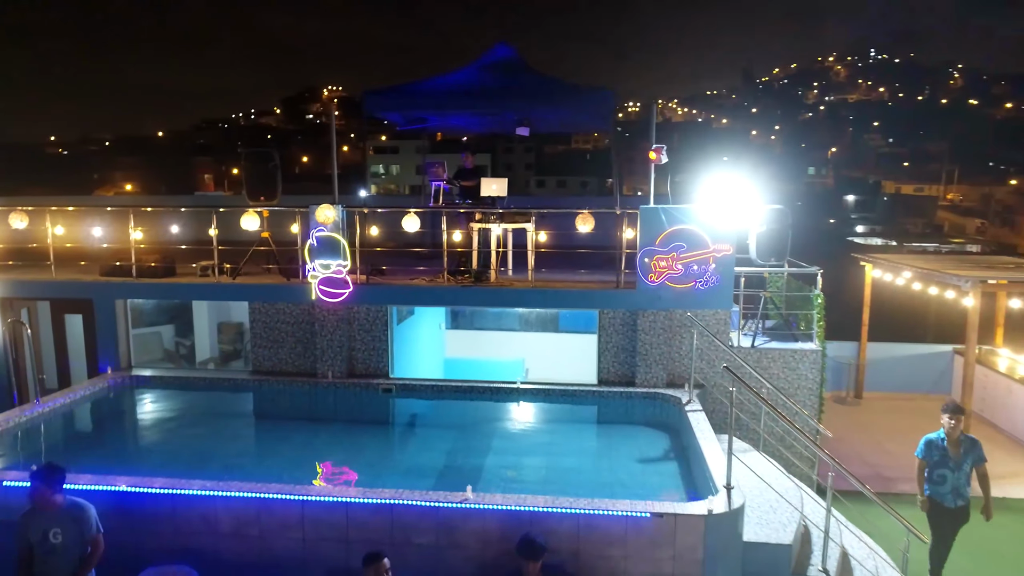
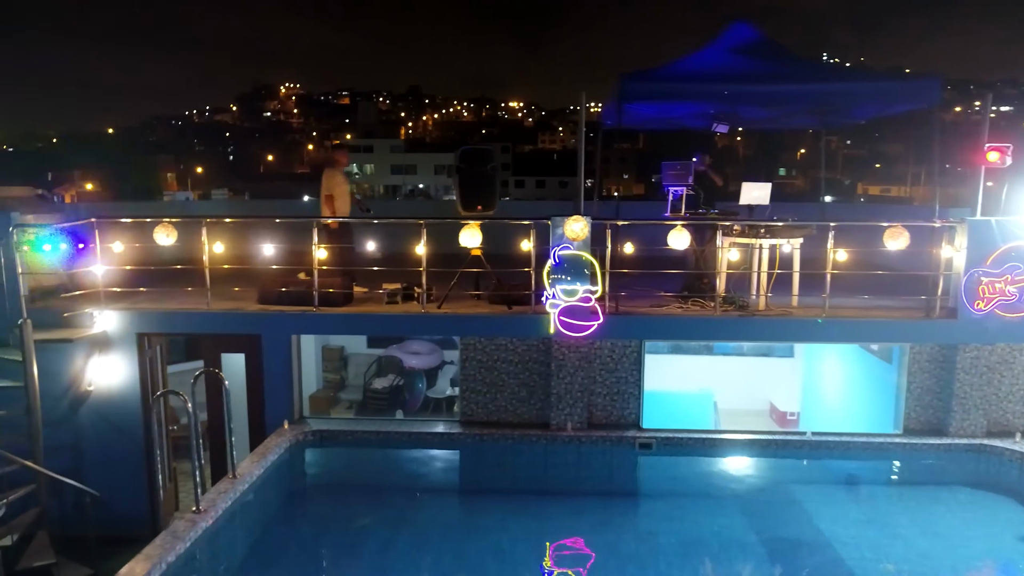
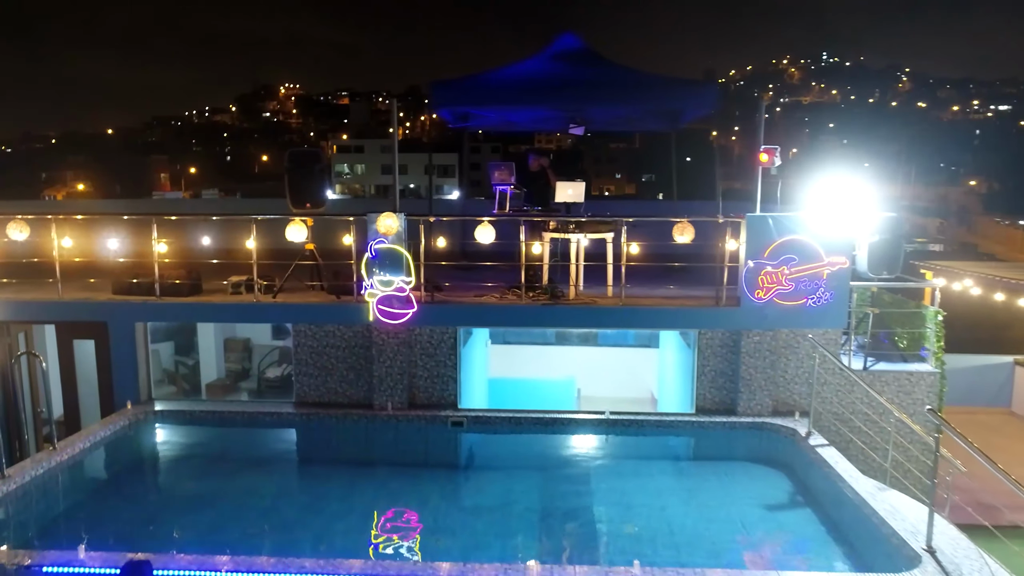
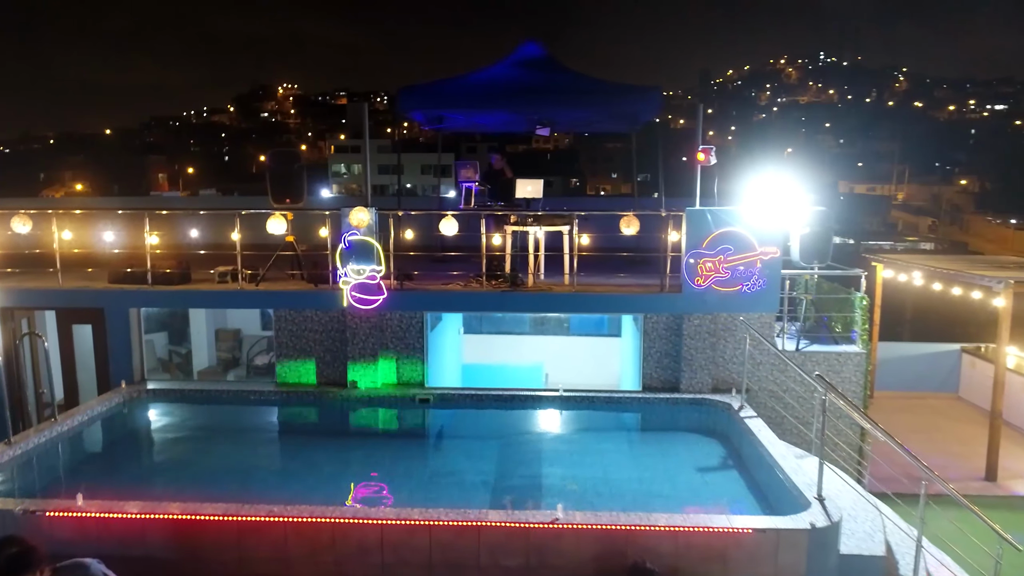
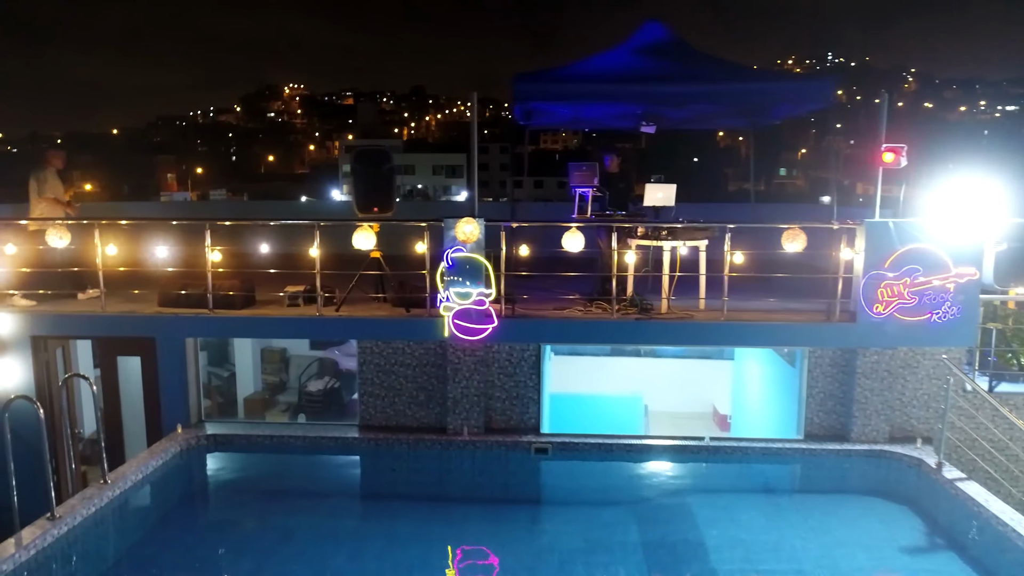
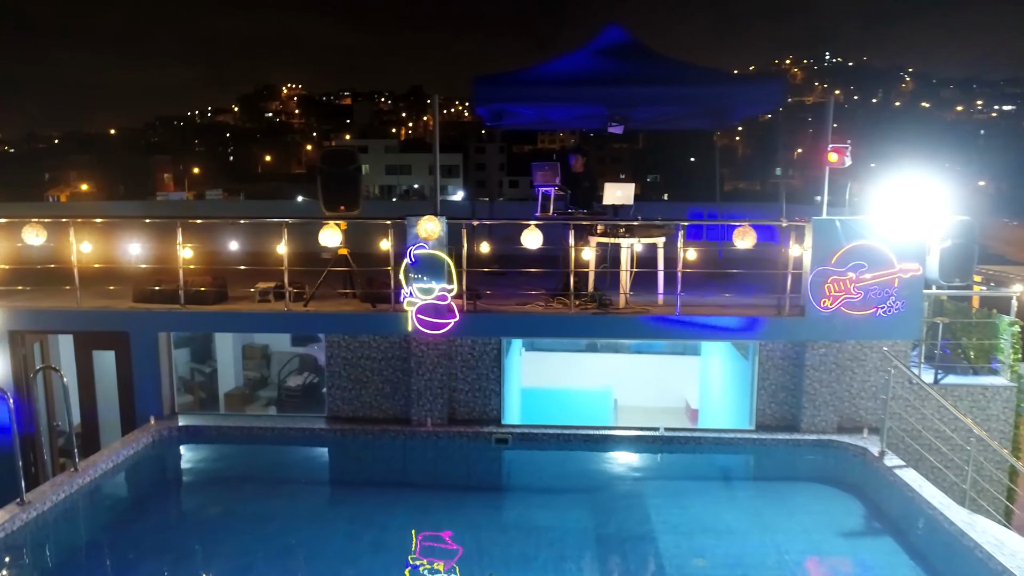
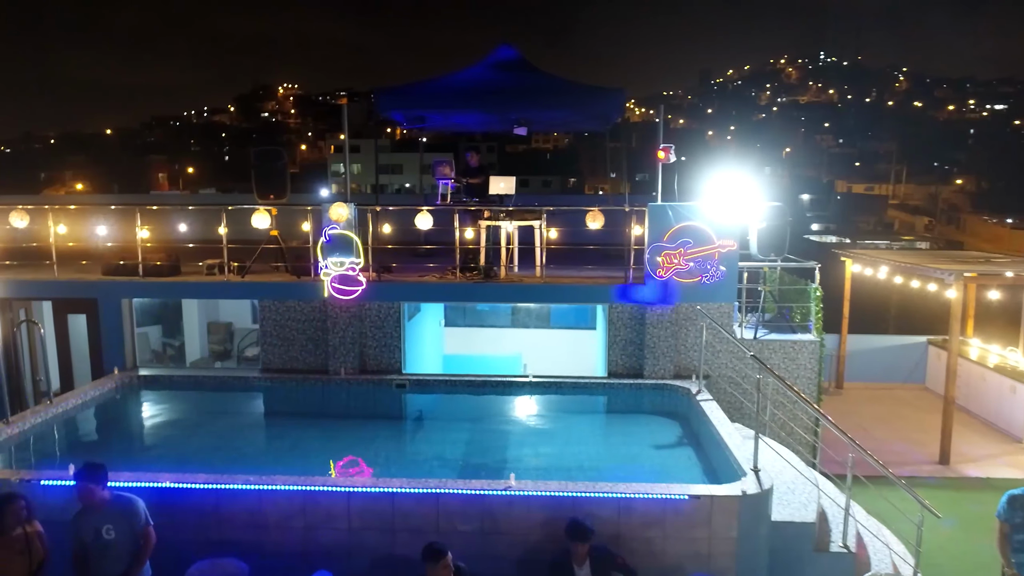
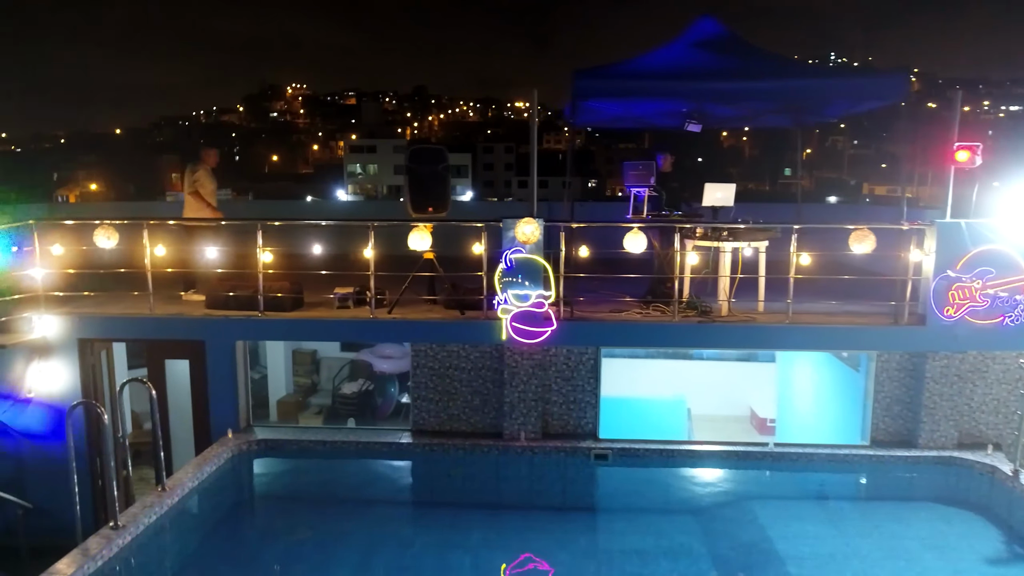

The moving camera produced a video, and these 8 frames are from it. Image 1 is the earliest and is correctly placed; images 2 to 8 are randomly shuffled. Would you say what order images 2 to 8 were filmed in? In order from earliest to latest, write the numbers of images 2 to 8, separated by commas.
7, 4, 3, 6, 5, 8, 2
